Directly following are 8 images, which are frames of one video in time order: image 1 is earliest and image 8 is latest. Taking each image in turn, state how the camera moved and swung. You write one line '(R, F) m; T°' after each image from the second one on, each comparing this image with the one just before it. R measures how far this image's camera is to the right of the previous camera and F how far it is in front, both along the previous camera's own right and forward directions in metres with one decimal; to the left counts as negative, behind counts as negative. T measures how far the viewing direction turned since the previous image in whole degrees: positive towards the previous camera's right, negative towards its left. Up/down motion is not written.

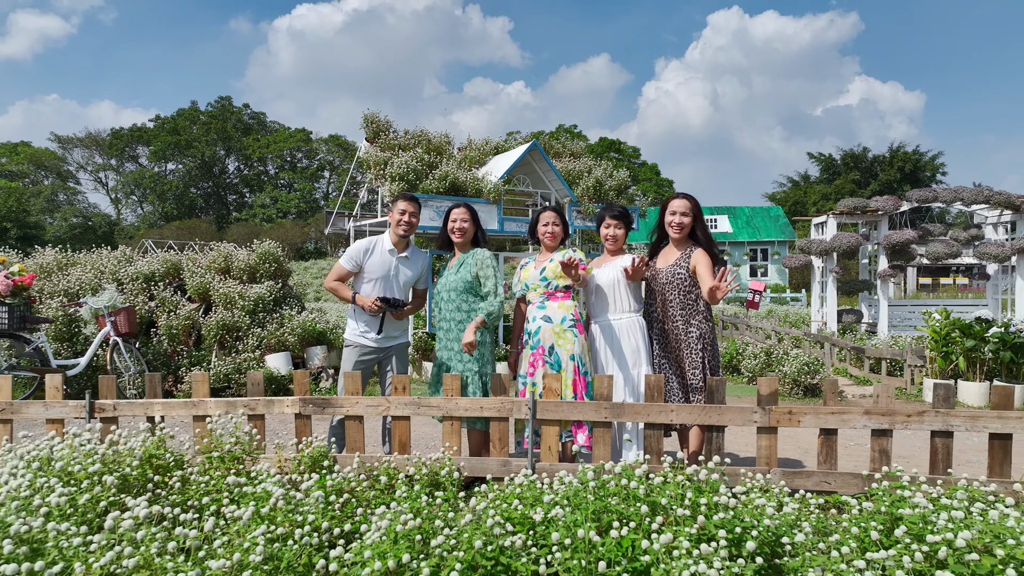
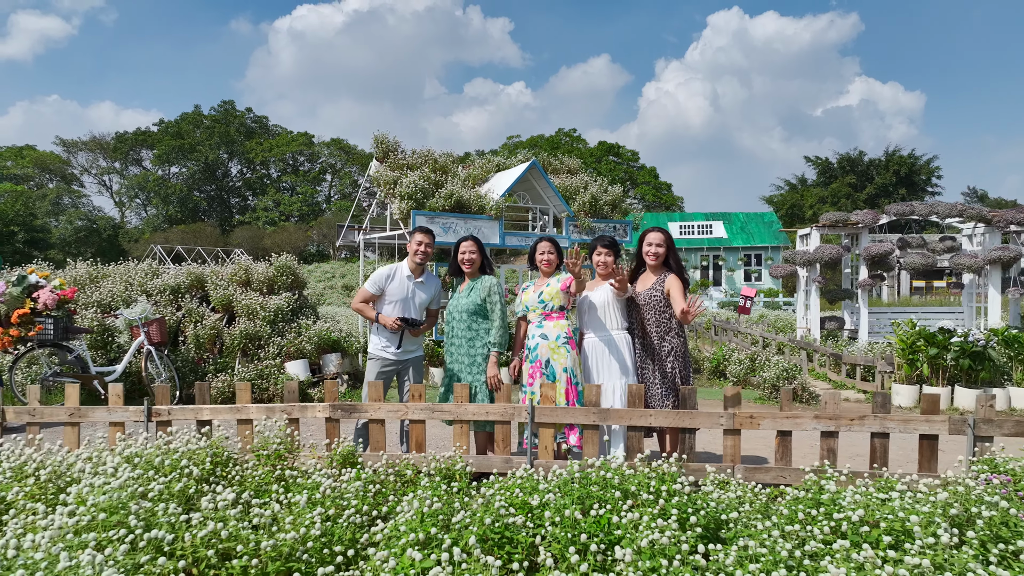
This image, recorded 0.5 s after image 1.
(0.0, -0.5) m; 0°
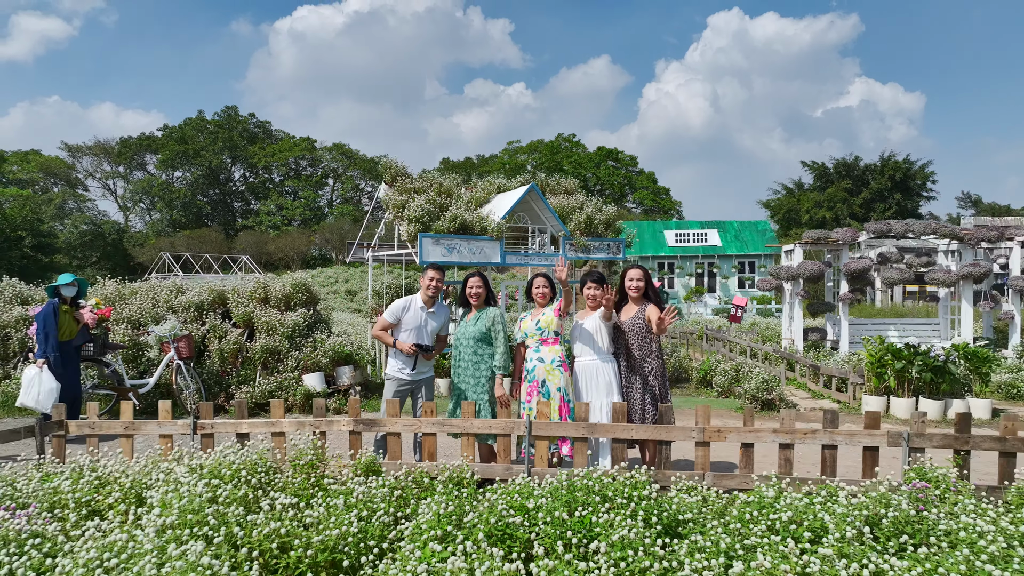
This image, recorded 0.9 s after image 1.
(0.0, -0.6) m; 0°
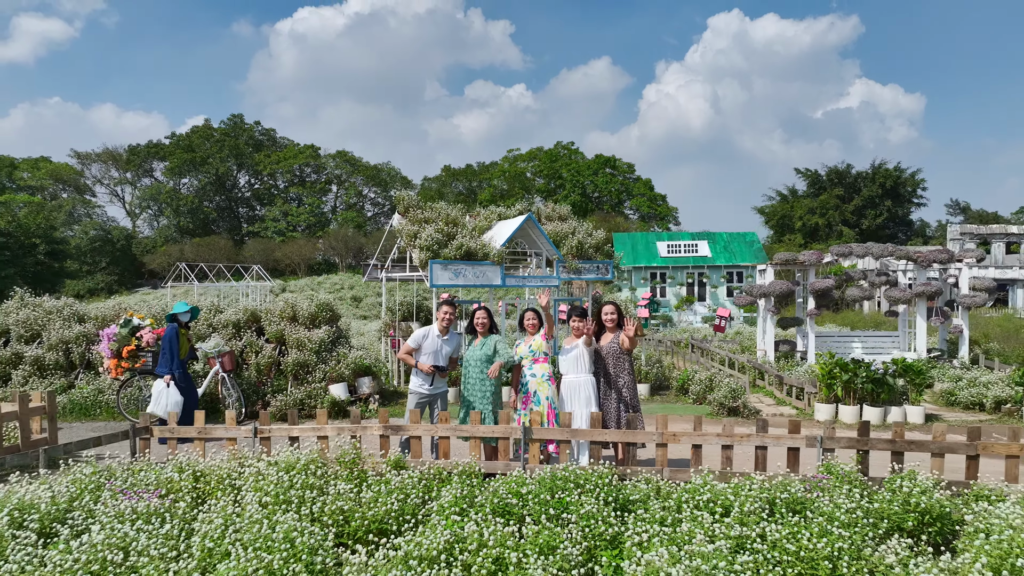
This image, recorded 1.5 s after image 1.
(0.0, -1.1) m; 0°
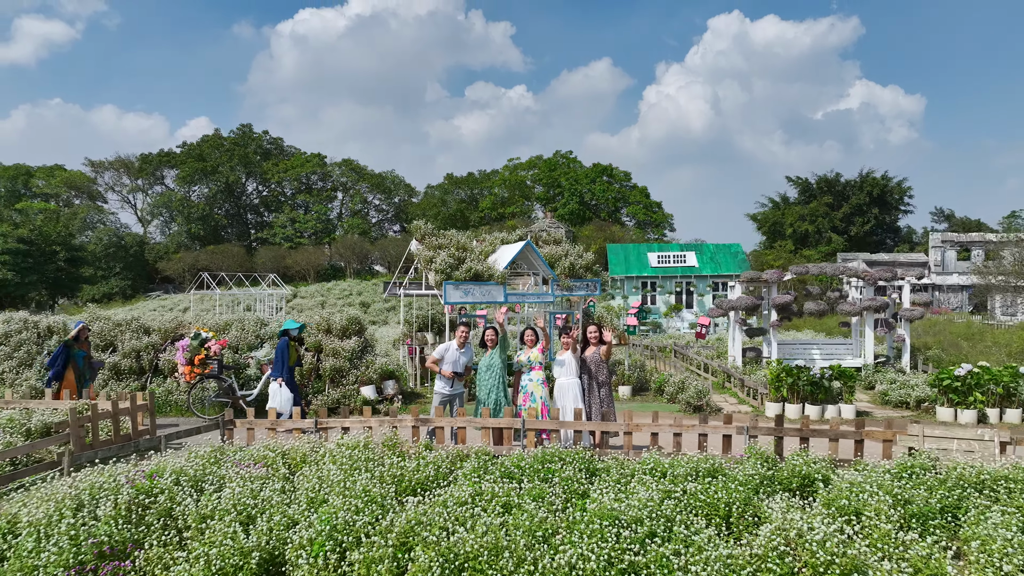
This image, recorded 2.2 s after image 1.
(0.0, -1.7) m; 0°
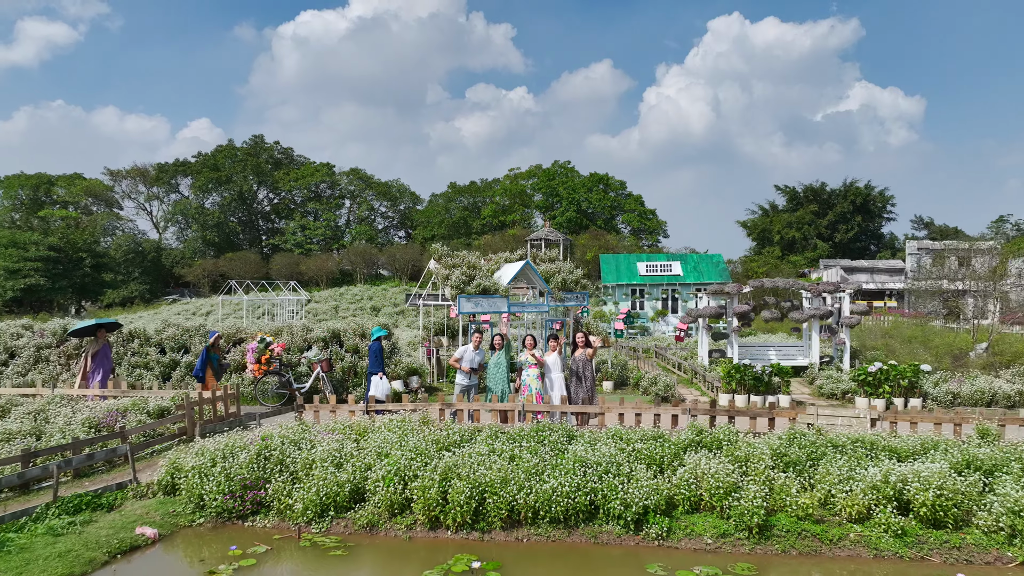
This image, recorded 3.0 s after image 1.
(0.0, -2.4) m; 0°
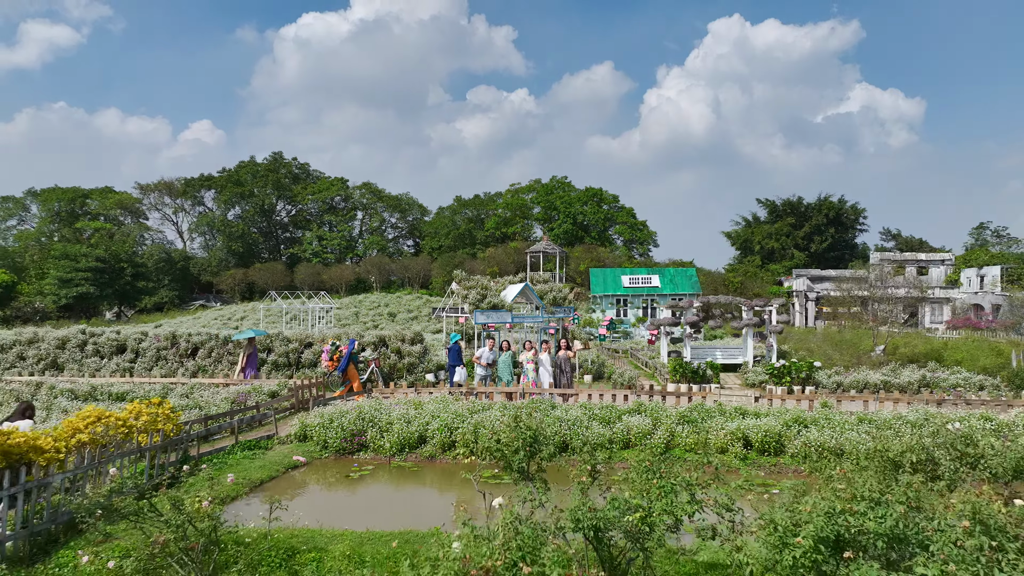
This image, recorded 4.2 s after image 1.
(0.0, -4.4) m; 0°
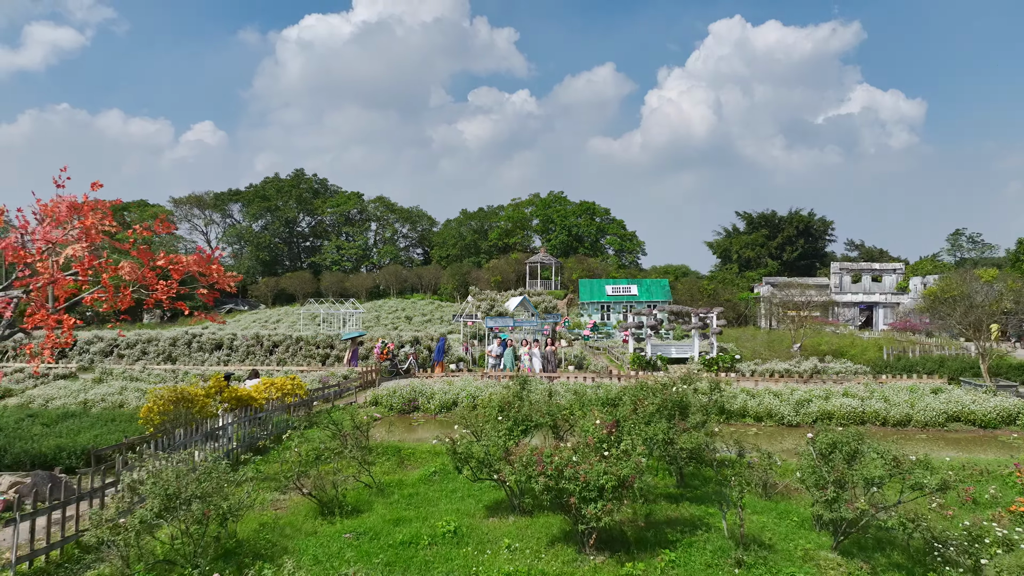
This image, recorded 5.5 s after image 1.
(0.0, -5.9) m; 0°
